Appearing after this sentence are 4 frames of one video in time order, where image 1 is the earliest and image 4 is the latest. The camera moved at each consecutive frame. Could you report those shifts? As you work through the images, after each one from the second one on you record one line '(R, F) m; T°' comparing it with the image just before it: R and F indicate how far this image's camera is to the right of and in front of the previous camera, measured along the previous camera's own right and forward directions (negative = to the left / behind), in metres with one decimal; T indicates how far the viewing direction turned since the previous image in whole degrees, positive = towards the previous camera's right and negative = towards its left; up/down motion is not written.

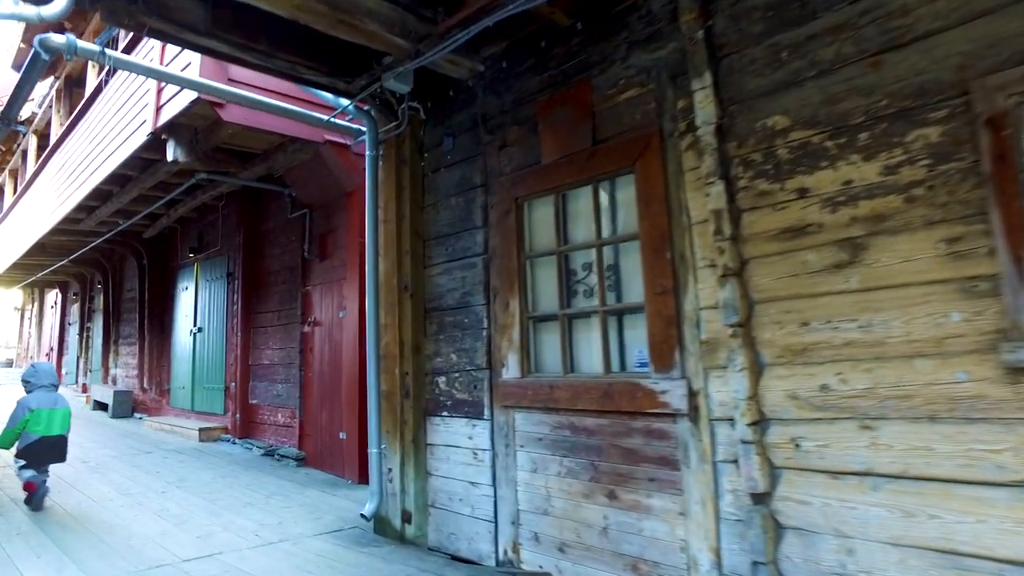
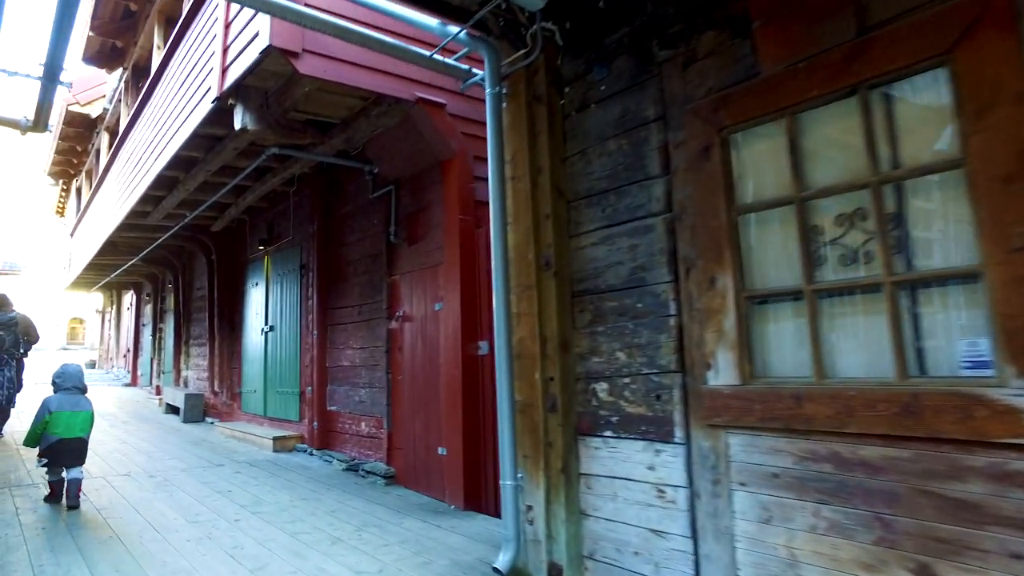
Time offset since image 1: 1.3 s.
(-0.5, +0.8) m; -5°
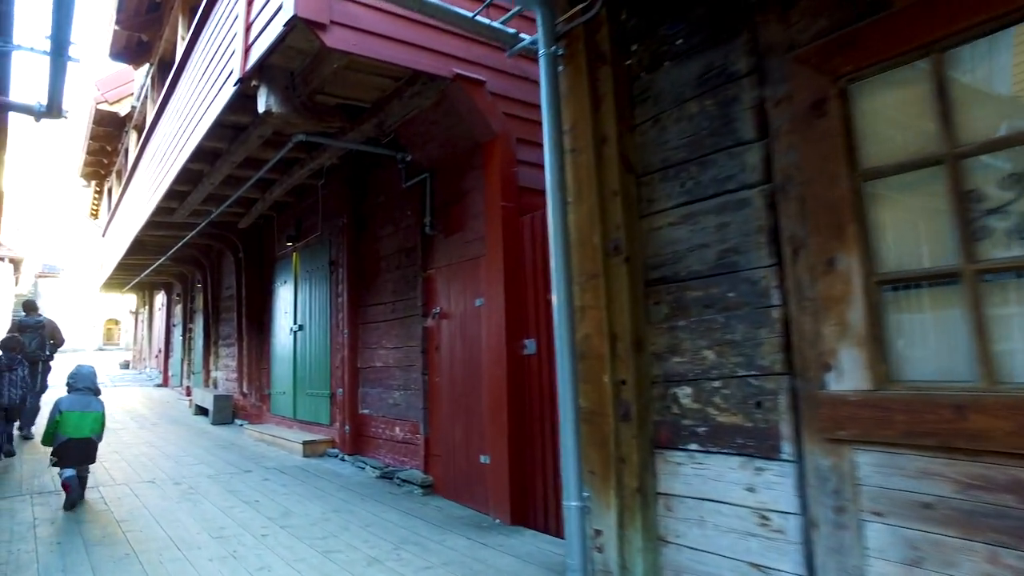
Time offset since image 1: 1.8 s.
(-0.1, +0.3) m; -2°
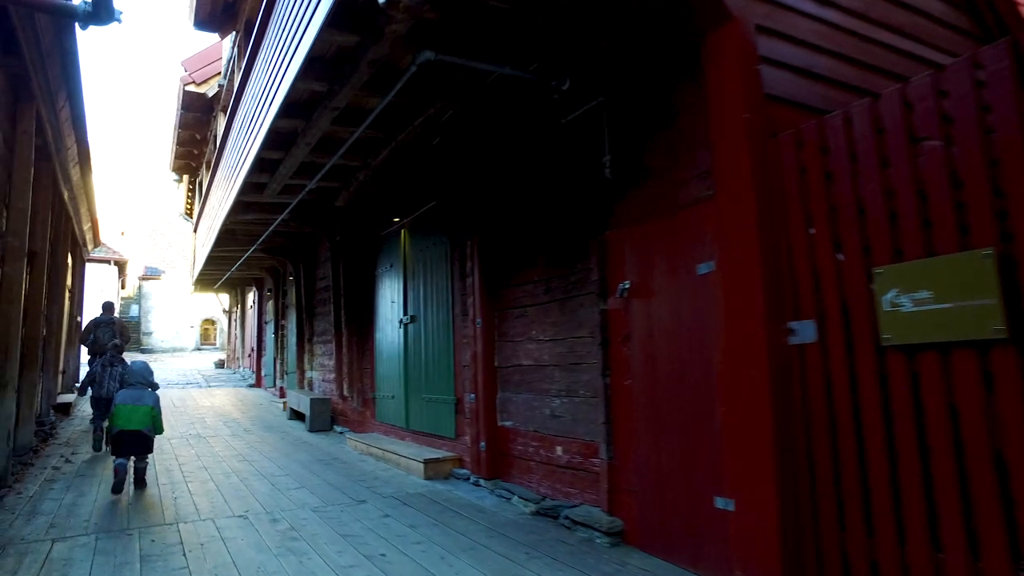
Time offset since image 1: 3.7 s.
(-0.6, +1.2) m; -6°
